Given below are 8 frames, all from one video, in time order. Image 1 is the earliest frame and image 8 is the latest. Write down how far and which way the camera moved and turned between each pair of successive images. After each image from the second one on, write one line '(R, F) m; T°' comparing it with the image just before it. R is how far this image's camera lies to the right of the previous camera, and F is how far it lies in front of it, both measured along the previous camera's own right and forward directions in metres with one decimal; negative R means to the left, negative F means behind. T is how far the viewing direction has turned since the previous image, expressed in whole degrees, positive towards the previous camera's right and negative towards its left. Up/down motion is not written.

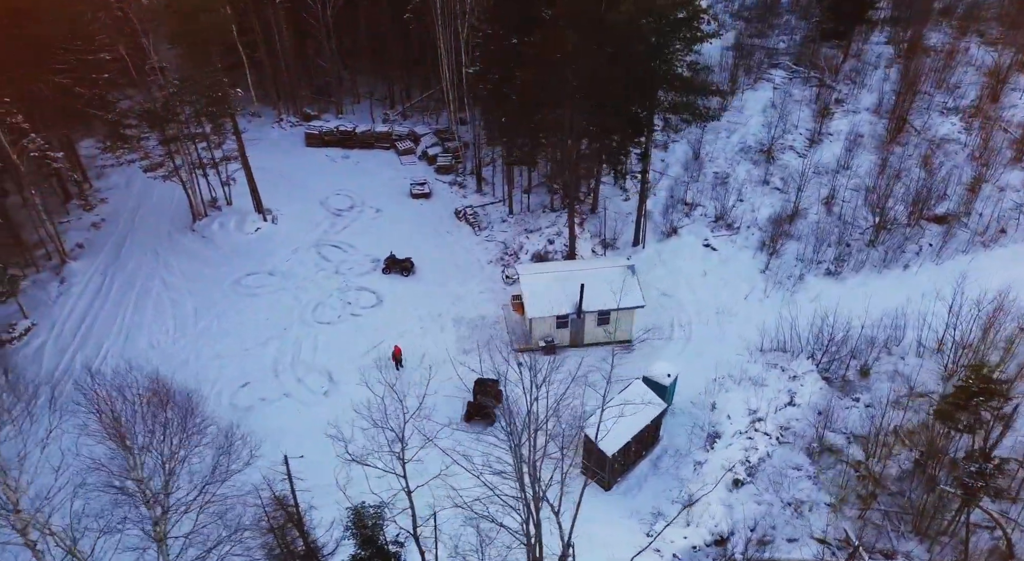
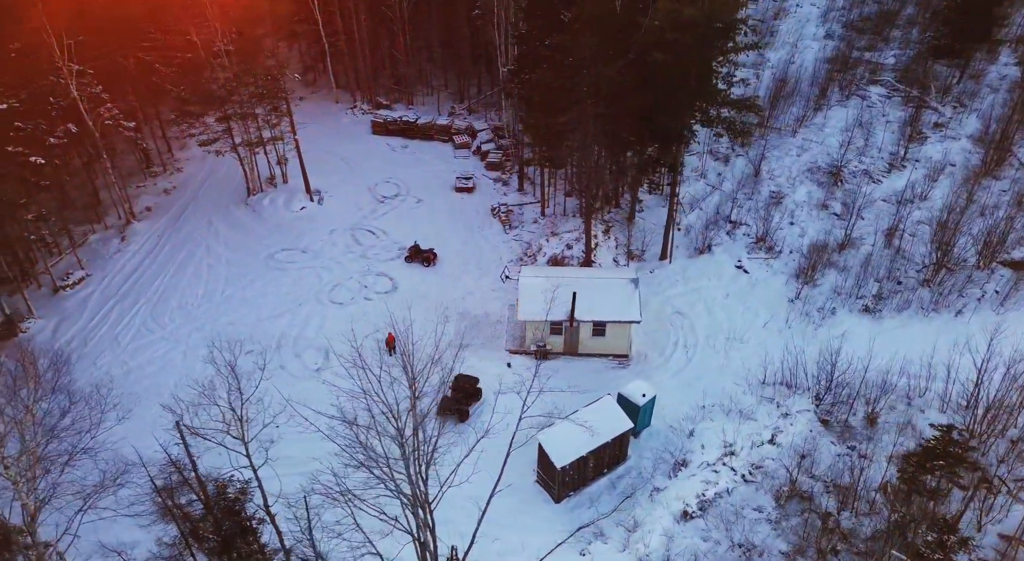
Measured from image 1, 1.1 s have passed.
(+3.3, +0.3) m; -8°
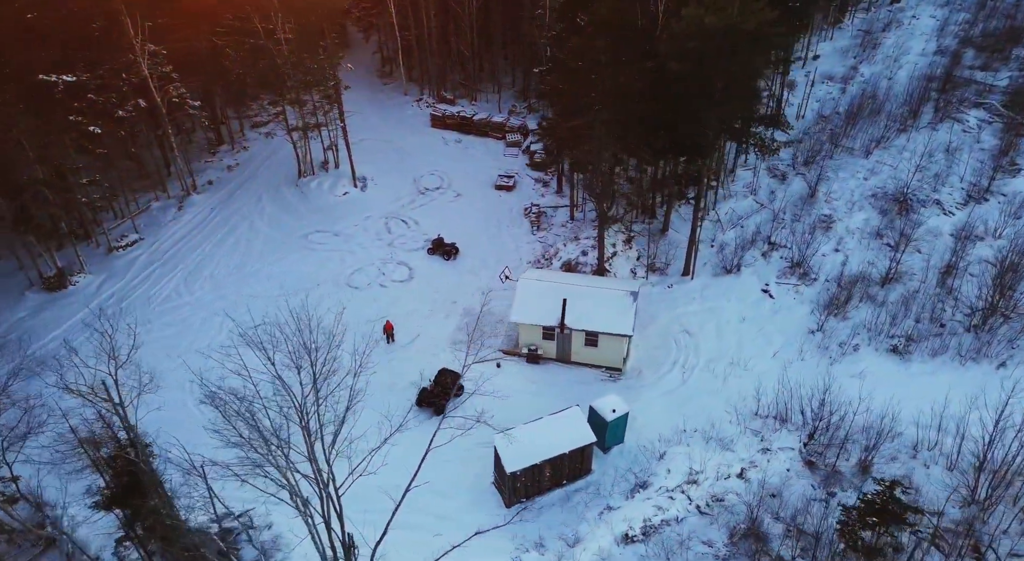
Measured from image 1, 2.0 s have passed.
(+3.0, +0.2) m; -8°
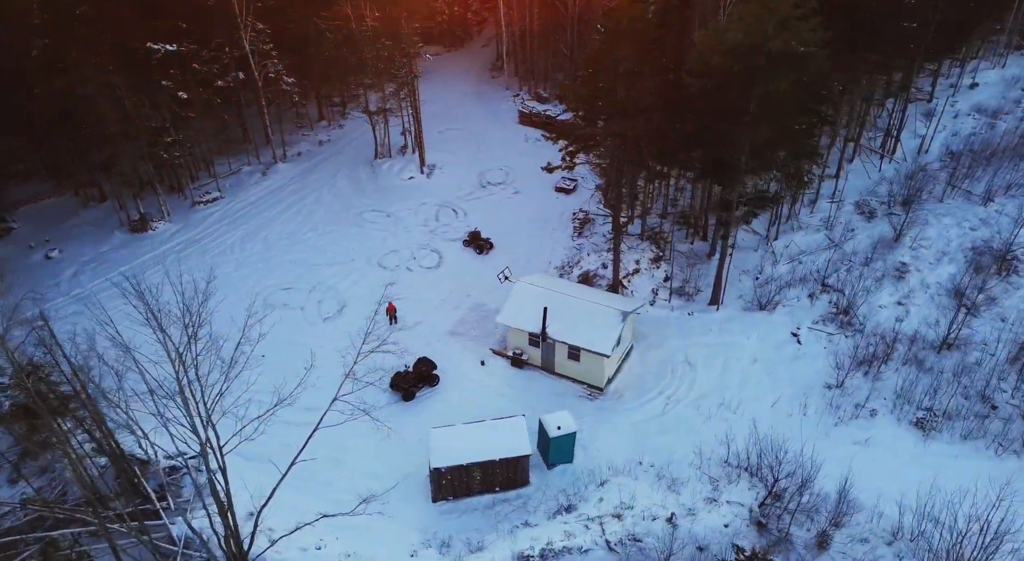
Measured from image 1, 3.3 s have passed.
(+4.6, +0.4) m; -11°
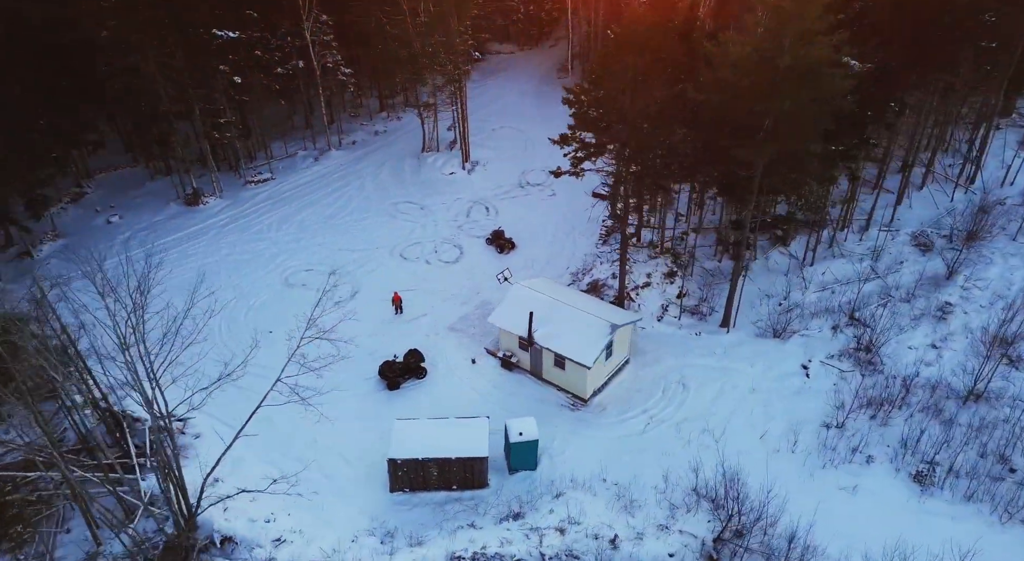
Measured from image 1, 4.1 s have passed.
(+2.9, +0.2) m; -7°
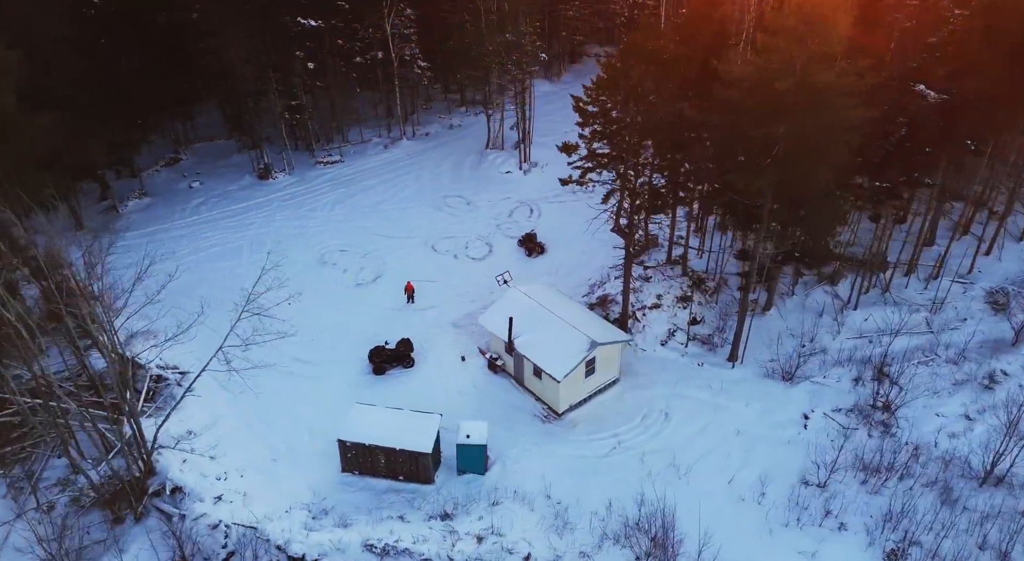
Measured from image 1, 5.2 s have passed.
(+3.9, +0.4) m; -10°
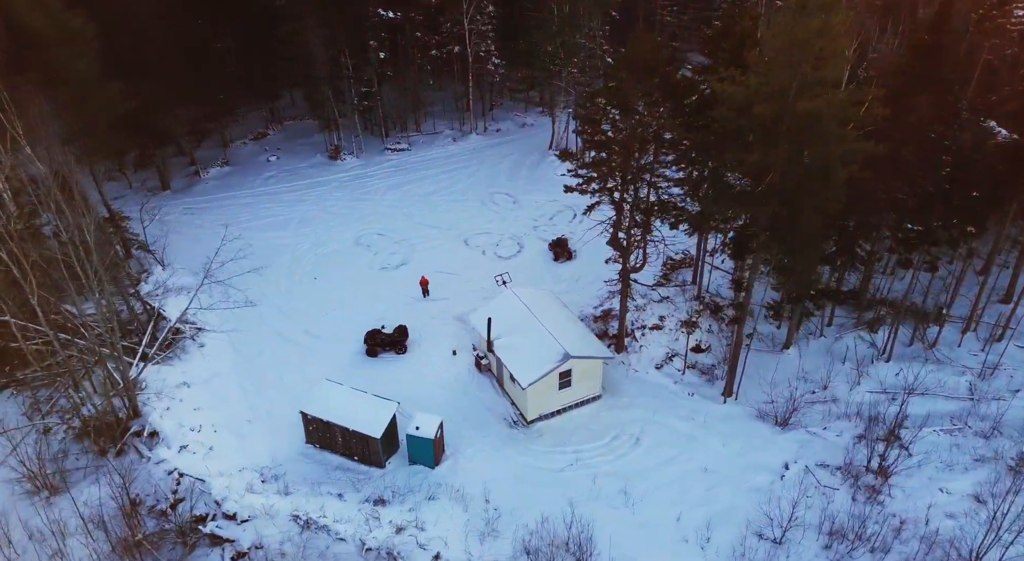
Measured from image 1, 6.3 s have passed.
(+3.9, +0.4) m; -10°
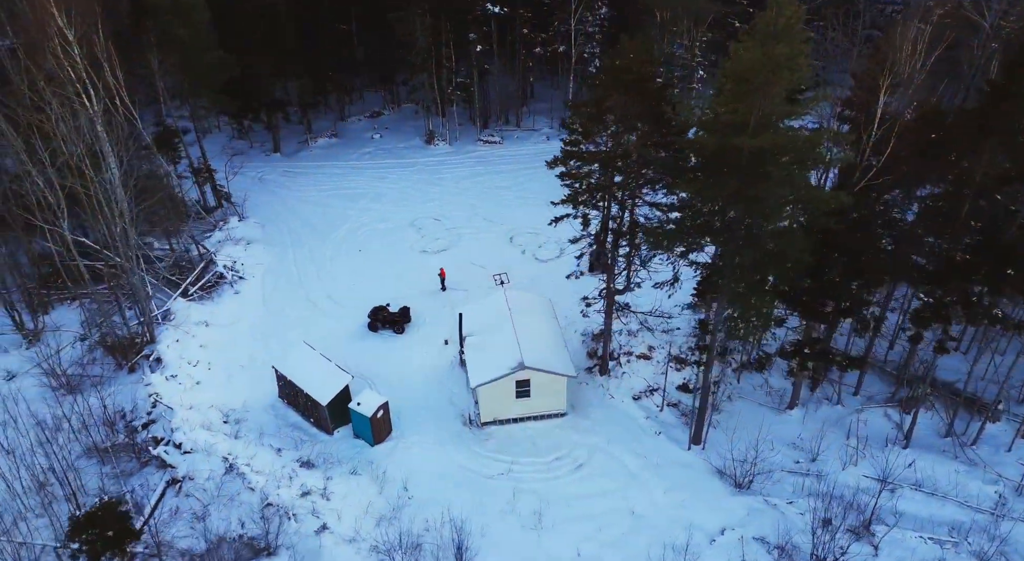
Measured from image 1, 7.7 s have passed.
(+5.5, +0.6) m; -14°
